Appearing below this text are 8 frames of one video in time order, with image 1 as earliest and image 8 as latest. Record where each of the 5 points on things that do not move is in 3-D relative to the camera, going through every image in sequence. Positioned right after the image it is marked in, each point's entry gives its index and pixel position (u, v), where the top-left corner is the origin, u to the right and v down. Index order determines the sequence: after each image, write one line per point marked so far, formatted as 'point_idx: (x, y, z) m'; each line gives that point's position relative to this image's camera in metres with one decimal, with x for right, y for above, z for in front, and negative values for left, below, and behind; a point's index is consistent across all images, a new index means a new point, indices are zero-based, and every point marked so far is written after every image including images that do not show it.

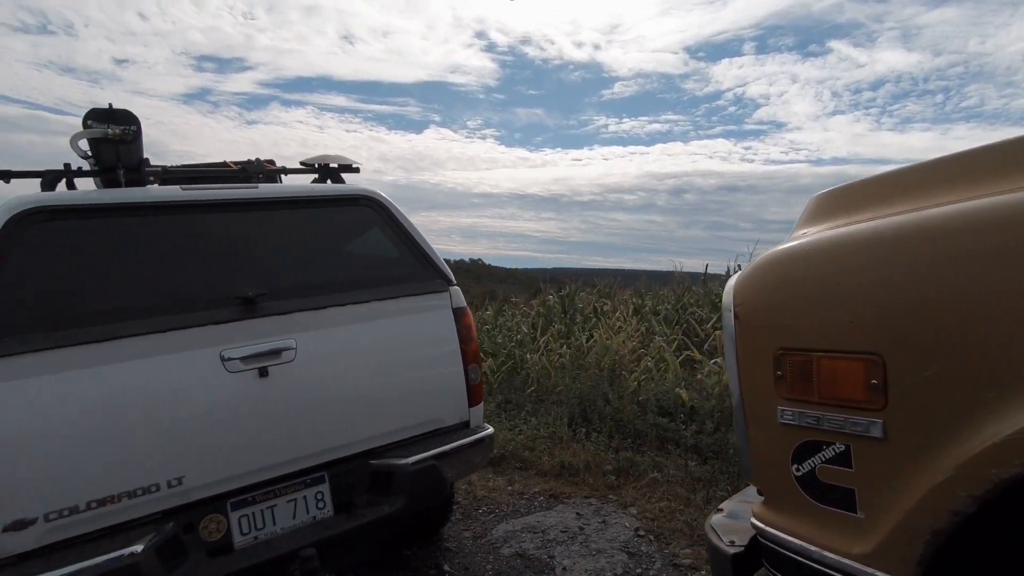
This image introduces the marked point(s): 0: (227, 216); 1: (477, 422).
0: (-1.4, +0.4, +2.7) m
1: (-0.2, -0.8, +3.1) m
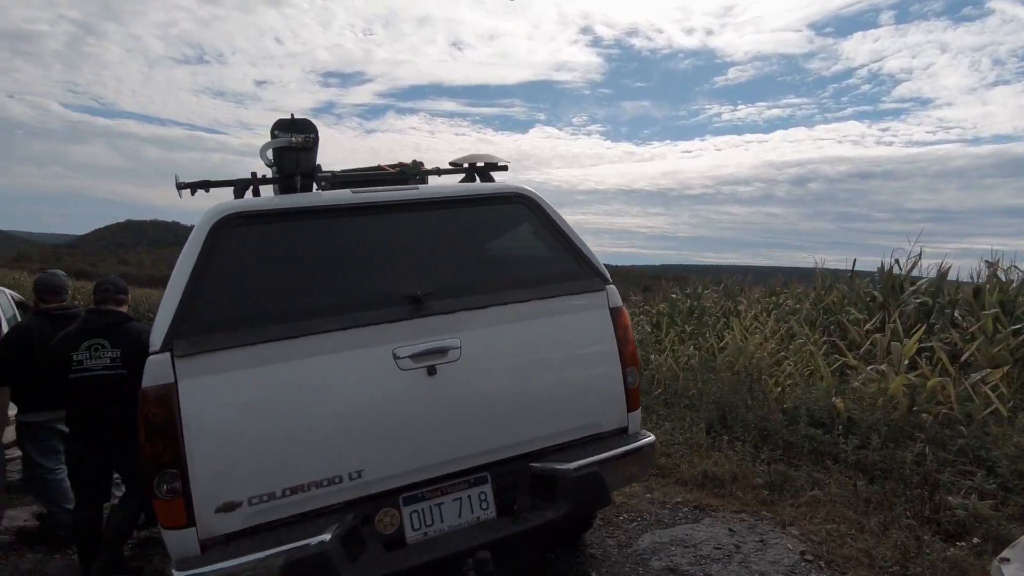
0: (-0.6, +0.4, +2.8) m
1: (+0.7, -0.8, +2.9) m
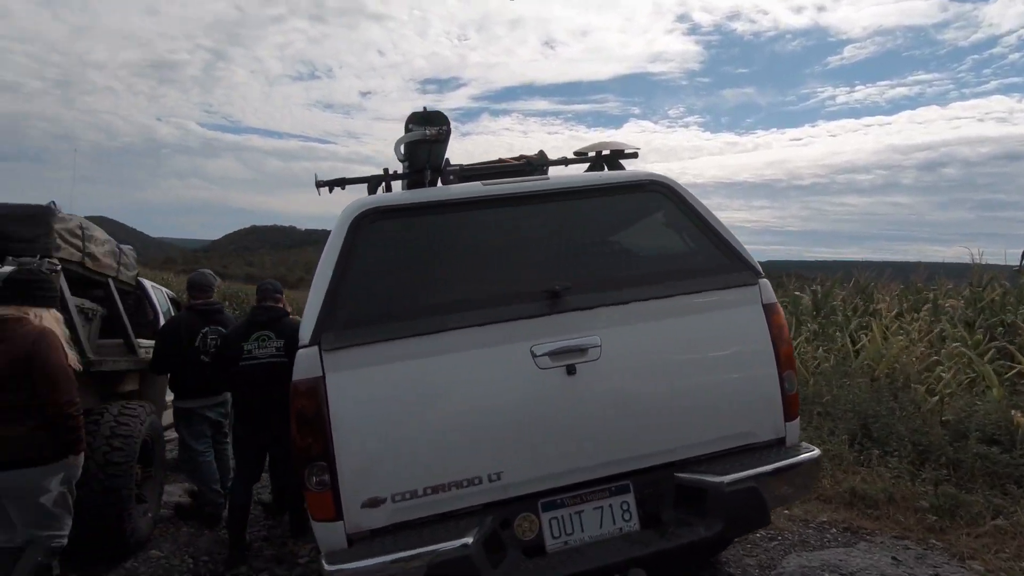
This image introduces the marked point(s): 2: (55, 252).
0: (+0.1, +0.4, +2.7) m
1: (+1.3, -0.7, +2.6) m
2: (-3.3, +0.3, +4.0) m
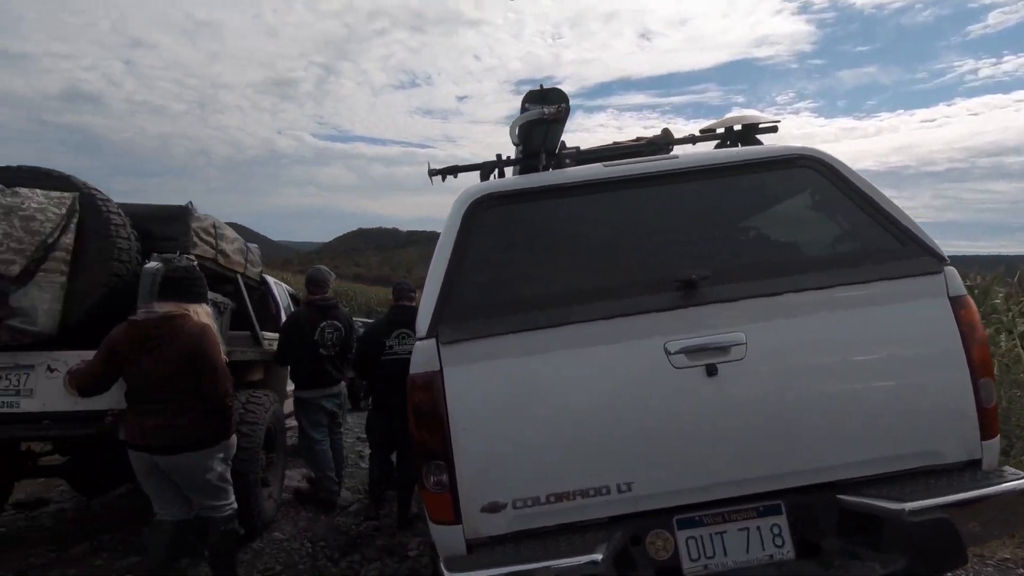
0: (+0.6, +0.4, +2.4) m
1: (+1.9, -0.7, +2.1) m
2: (-2.5, +0.3, +4.3) m
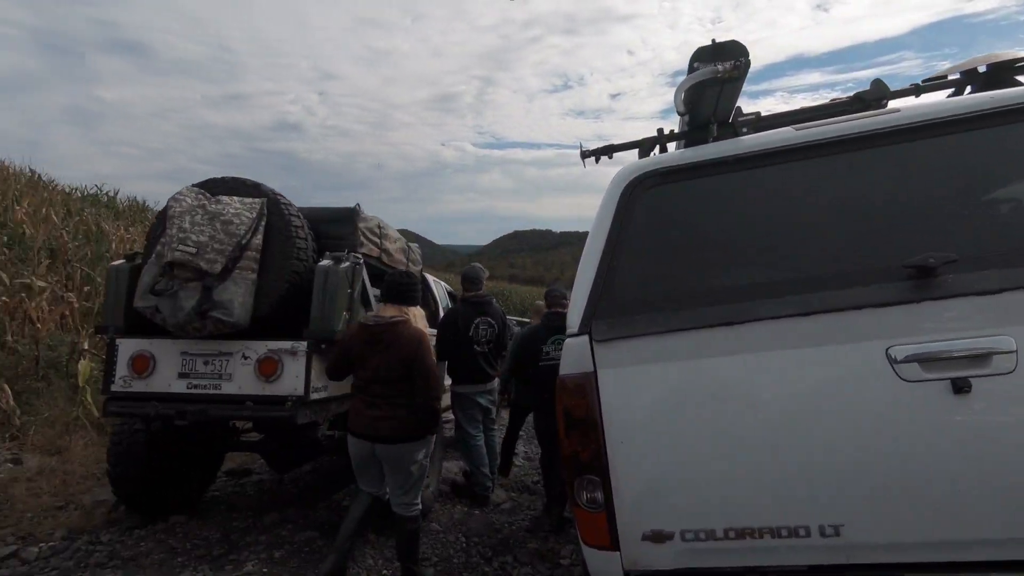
0: (+1.2, +0.5, +1.9) m
1: (+2.3, -0.6, +1.3) m
2: (-1.3, +0.3, +4.5) m
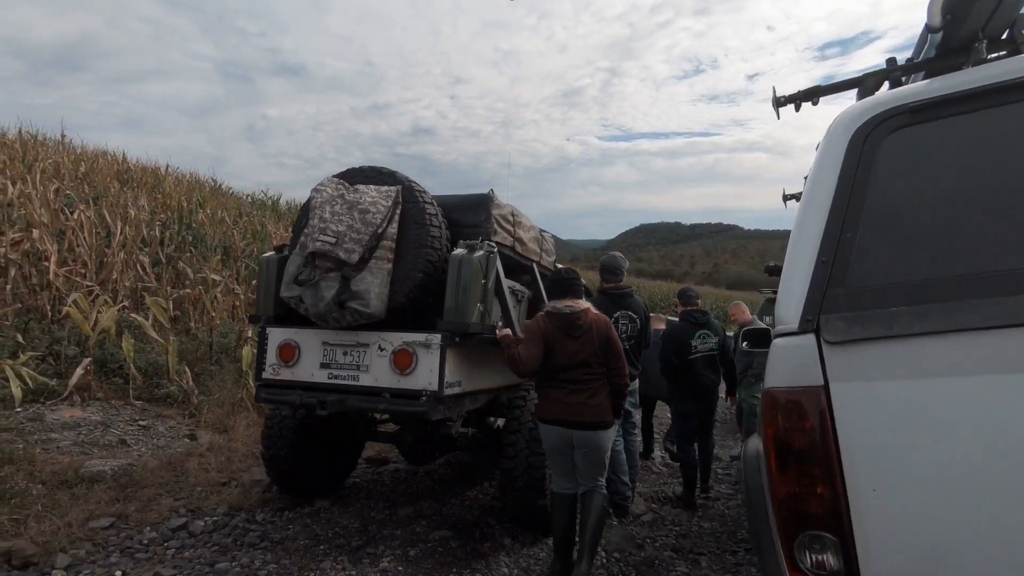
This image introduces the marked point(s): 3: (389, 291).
0: (+1.7, +0.5, +1.2) m
1: (+2.6, -0.6, +0.3) m
2: (-0.1, +0.4, +4.3) m
3: (-0.8, 0.0, +3.8) m
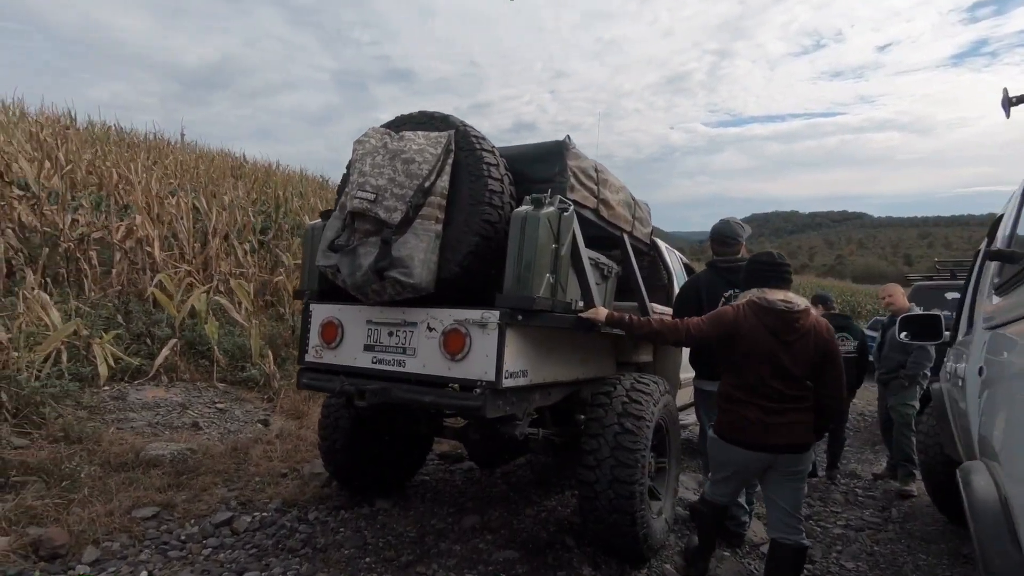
0: (+1.6, +0.7, +0.1) m
1: (+2.4, -0.5, -0.9) m
2: (+0.4, +0.6, +3.4) m
3: (-0.4, +0.2, +3.1) m
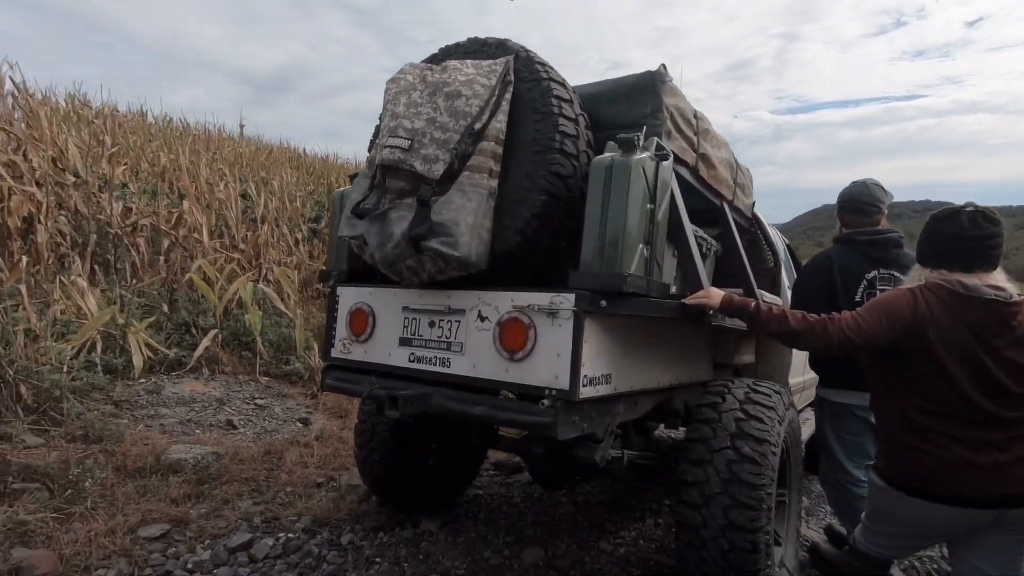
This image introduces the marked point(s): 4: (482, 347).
0: (+1.6, +0.7, -0.9) m
1: (+2.3, -0.4, -1.9) m
2: (+0.7, +0.7, +2.6) m
3: (-0.1, +0.3, +2.3) m
4: (-0.1, -0.3, +2.4) m
